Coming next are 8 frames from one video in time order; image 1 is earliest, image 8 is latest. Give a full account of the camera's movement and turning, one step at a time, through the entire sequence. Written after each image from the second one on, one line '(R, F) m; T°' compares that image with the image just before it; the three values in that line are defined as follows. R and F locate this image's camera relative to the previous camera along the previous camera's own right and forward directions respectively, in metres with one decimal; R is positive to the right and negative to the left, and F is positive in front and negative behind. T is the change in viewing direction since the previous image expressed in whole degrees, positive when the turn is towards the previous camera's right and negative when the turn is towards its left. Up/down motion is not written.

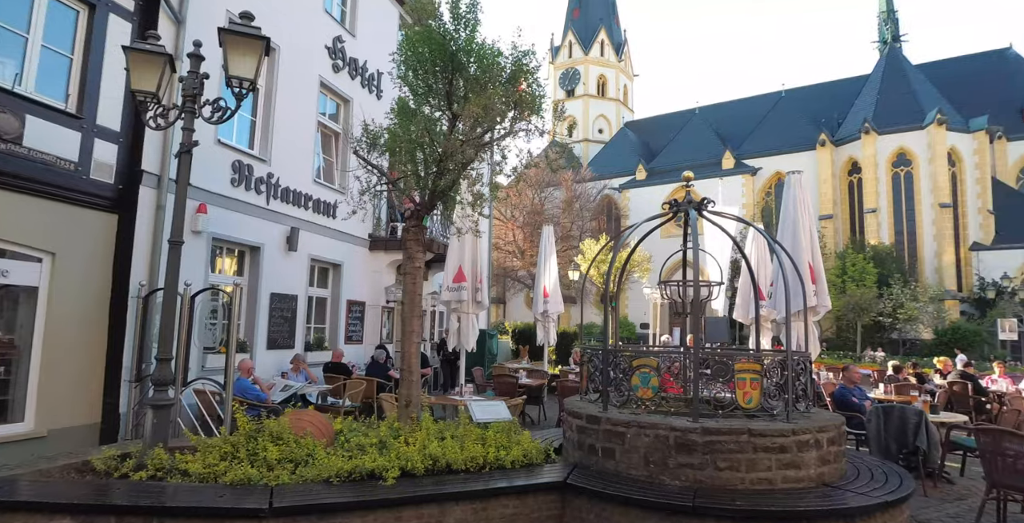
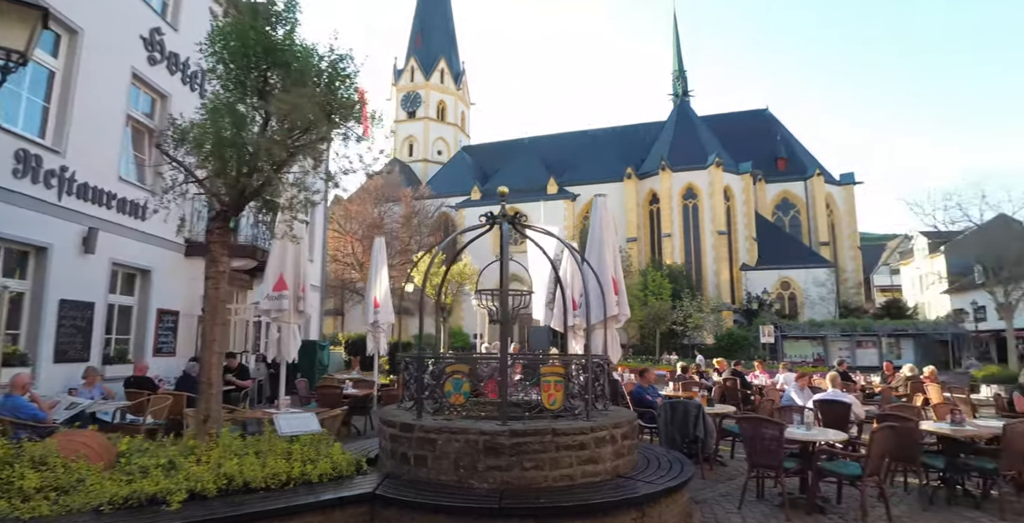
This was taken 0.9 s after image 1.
(+0.2, 0.0) m; +15°
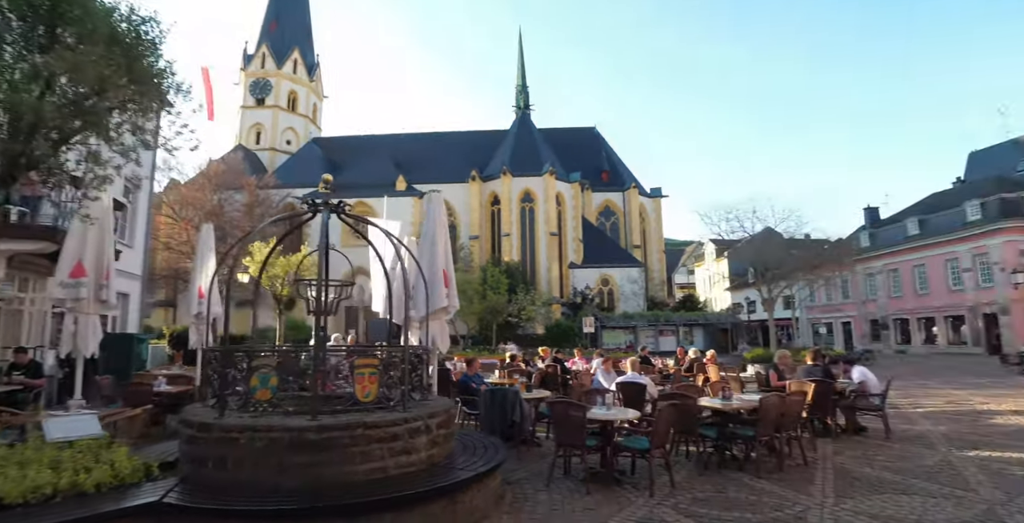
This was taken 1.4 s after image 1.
(+0.4, -0.2) m; +14°
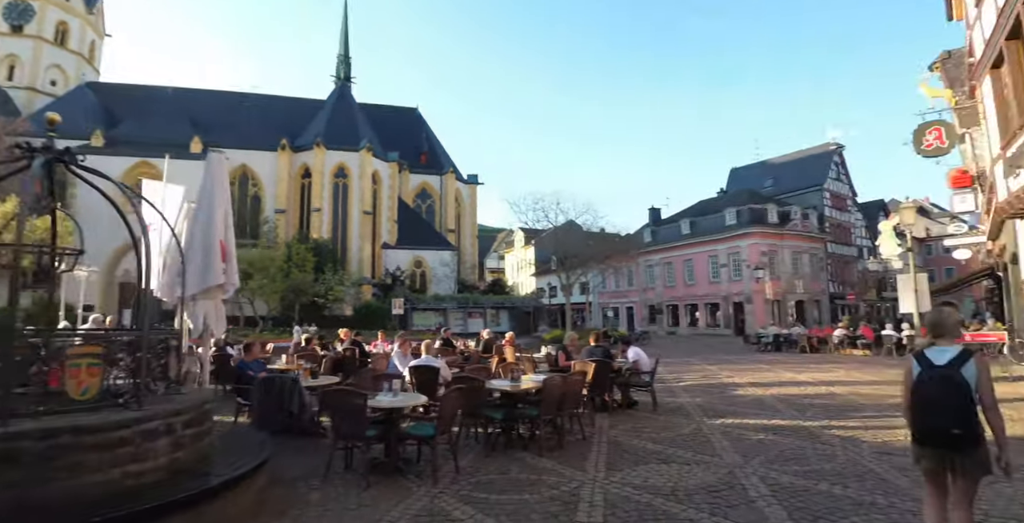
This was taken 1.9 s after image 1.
(+0.4, +0.3) m; +17°
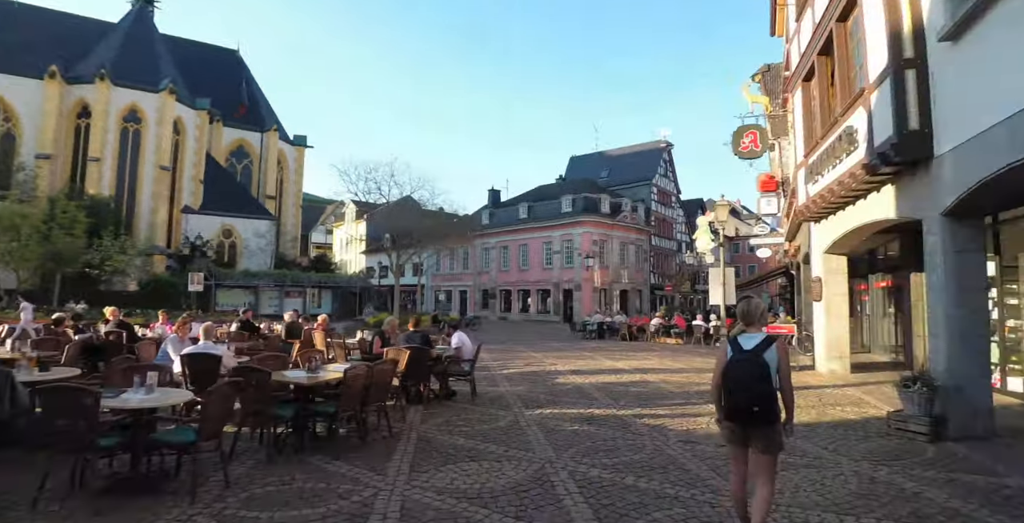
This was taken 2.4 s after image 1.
(+0.5, +0.8) m; +15°
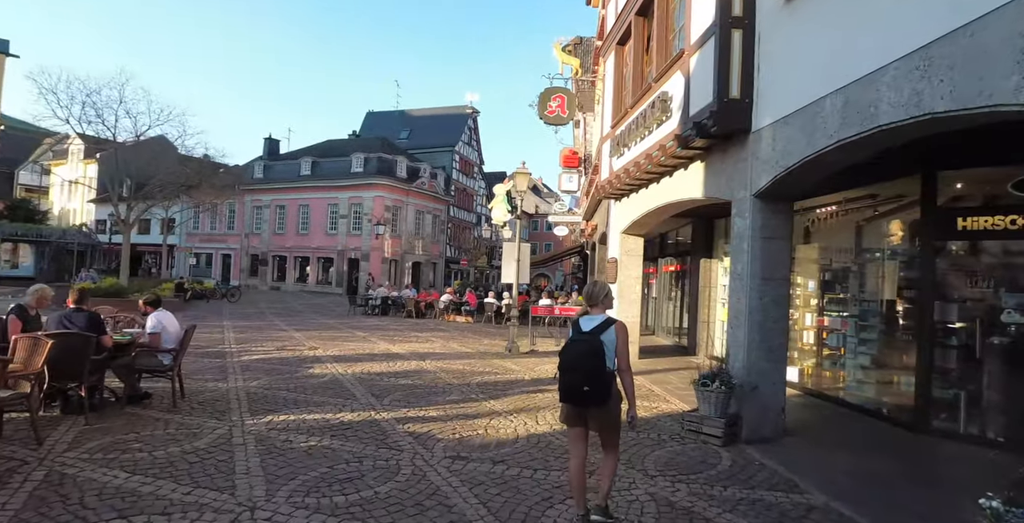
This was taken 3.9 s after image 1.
(+0.7, +1.9) m; +19°
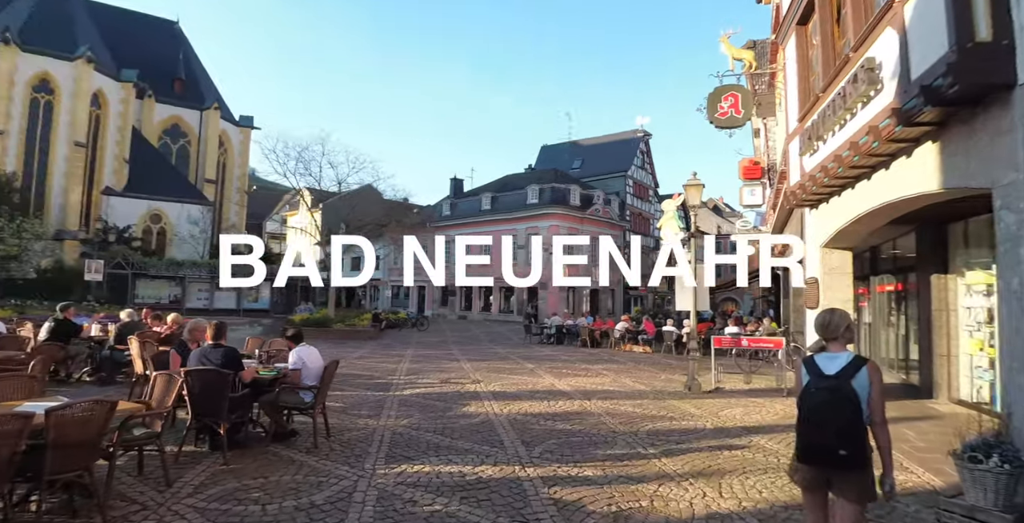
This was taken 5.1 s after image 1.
(+0.2, +1.2) m; -17°
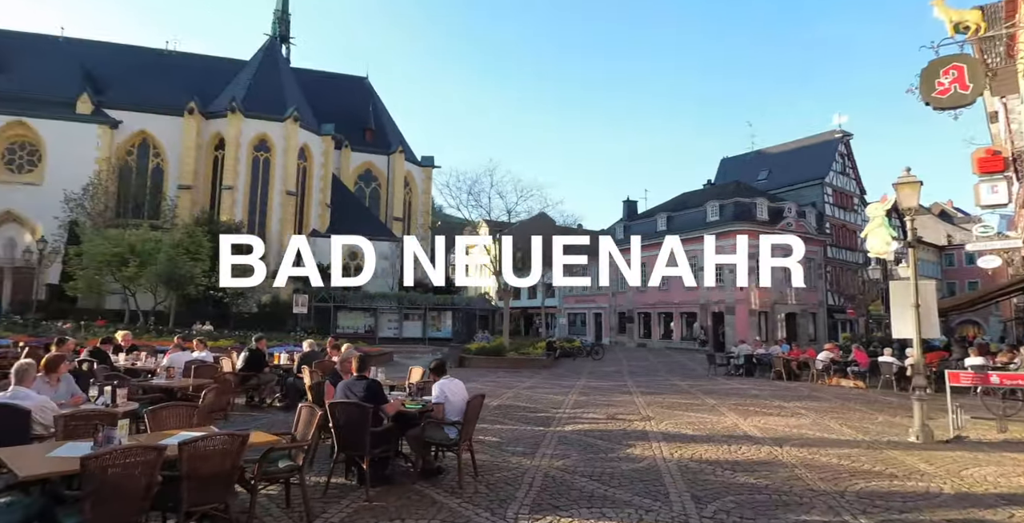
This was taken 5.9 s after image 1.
(+0.3, +0.7) m; -17°
